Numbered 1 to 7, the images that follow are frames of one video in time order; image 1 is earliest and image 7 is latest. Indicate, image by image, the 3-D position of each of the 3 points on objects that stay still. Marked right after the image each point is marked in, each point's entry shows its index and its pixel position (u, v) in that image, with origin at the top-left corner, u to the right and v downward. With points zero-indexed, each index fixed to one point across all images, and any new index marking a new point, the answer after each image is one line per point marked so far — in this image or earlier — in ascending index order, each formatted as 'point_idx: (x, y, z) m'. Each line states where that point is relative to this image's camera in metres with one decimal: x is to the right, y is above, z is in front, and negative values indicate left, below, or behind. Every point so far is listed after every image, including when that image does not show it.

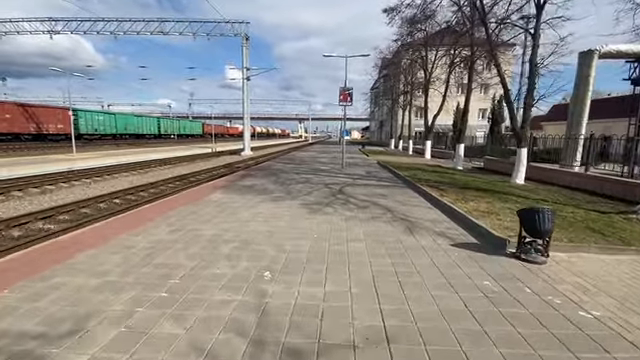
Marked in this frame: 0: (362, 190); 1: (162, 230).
0: (+1.8, -0.4, +12.3) m
1: (-3.9, -1.2, +7.1) m
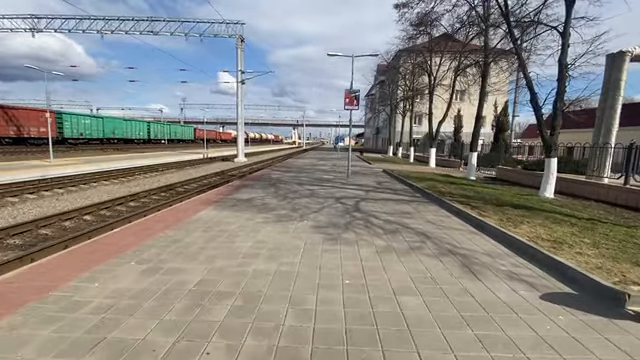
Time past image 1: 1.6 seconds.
0: (+2.2, -0.9, +10.4) m
1: (-3.4, -1.6, +5.1) m
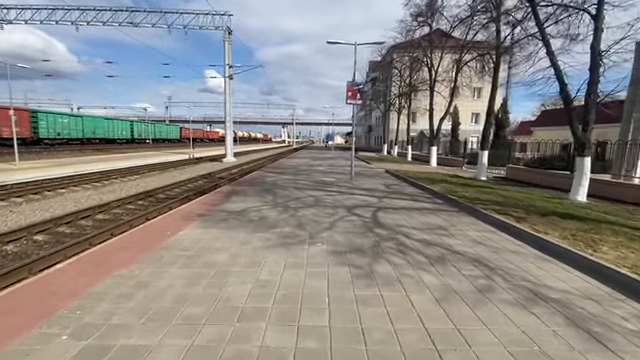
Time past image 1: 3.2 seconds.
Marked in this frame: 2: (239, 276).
0: (+2.5, -1.1, +8.6) m
1: (-2.9, -1.9, +3.1) m
2: (-1.4, -1.6, +4.8) m
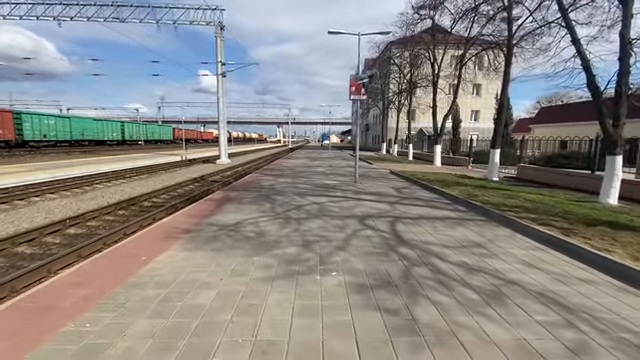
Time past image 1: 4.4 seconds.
0: (+2.7, -1.3, +7.3) m
1: (-2.6, -2.1, +1.7) m
2: (-1.1, -1.8, +3.5) m
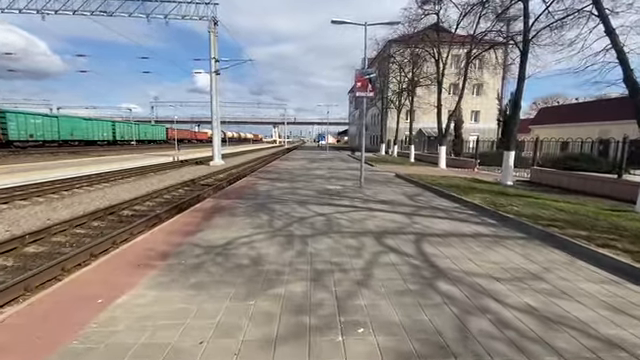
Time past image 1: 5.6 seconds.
0: (+2.9, -1.5, +5.9) m
1: (-2.2, -2.4, +0.3) m
2: (-0.8, -2.0, +2.0) m
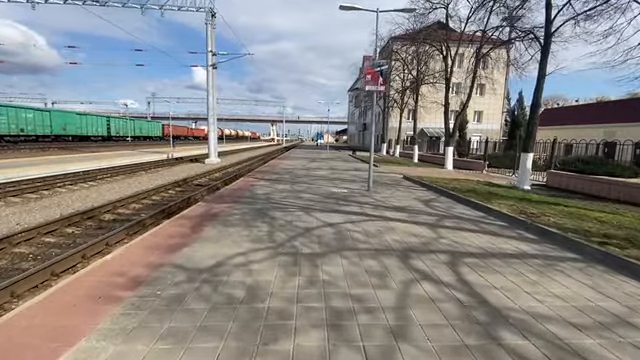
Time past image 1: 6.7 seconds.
0: (+3.2, -1.7, +4.7) m
1: (-2.0, -2.5, -1.0) m
2: (-0.5, -2.2, +0.8) m
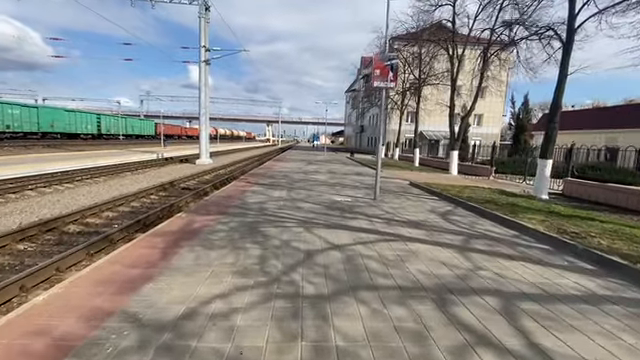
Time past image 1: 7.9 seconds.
0: (+3.3, -2.0, +3.3) m
1: (-1.7, -2.7, -2.5) m
2: (-0.3, -2.4, -0.7) m
